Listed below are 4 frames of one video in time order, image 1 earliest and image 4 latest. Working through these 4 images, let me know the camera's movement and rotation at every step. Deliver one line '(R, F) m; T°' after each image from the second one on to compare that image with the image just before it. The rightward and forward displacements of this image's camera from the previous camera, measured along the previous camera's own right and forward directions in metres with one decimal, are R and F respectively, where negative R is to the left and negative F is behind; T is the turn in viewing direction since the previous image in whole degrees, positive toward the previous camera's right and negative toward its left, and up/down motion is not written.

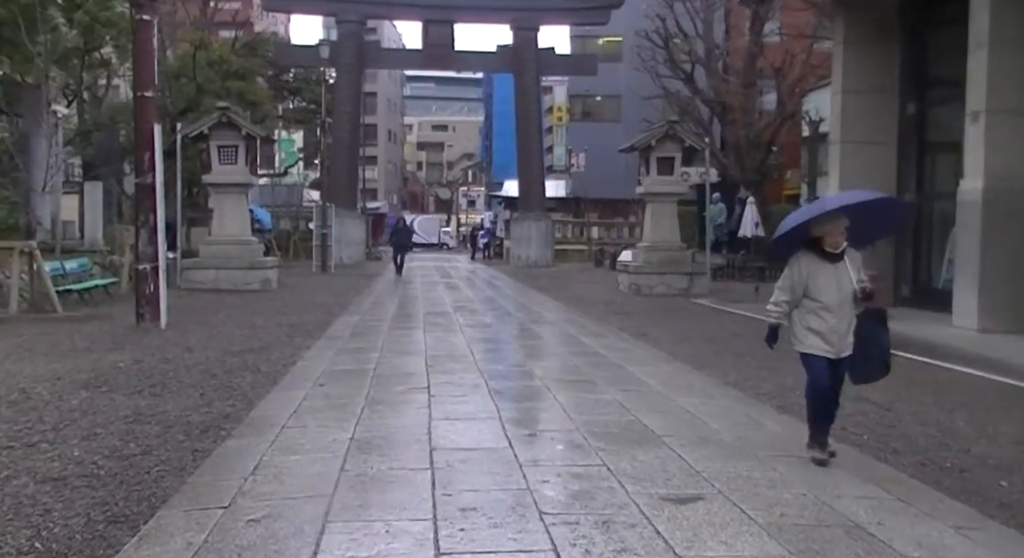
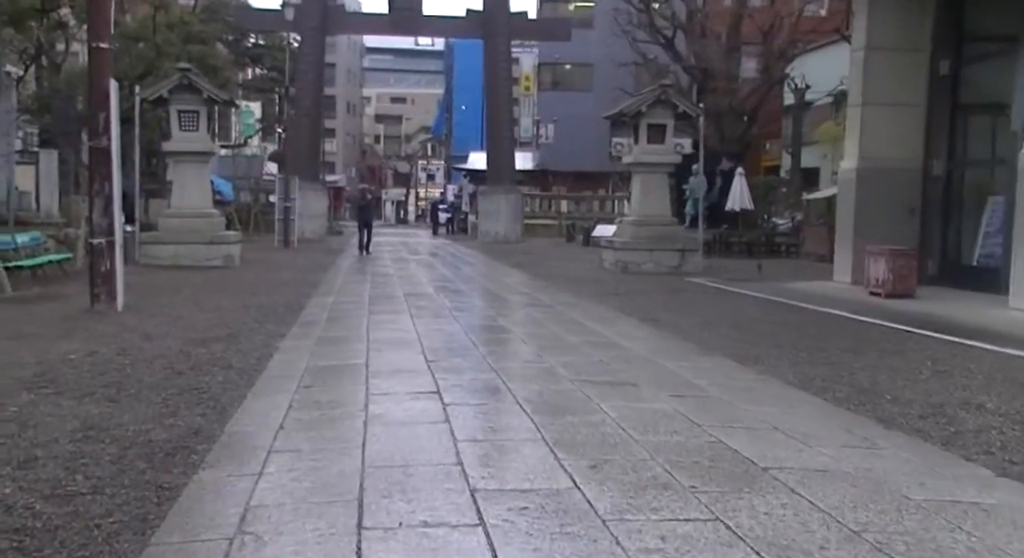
(-0.4, +1.5) m; +2°
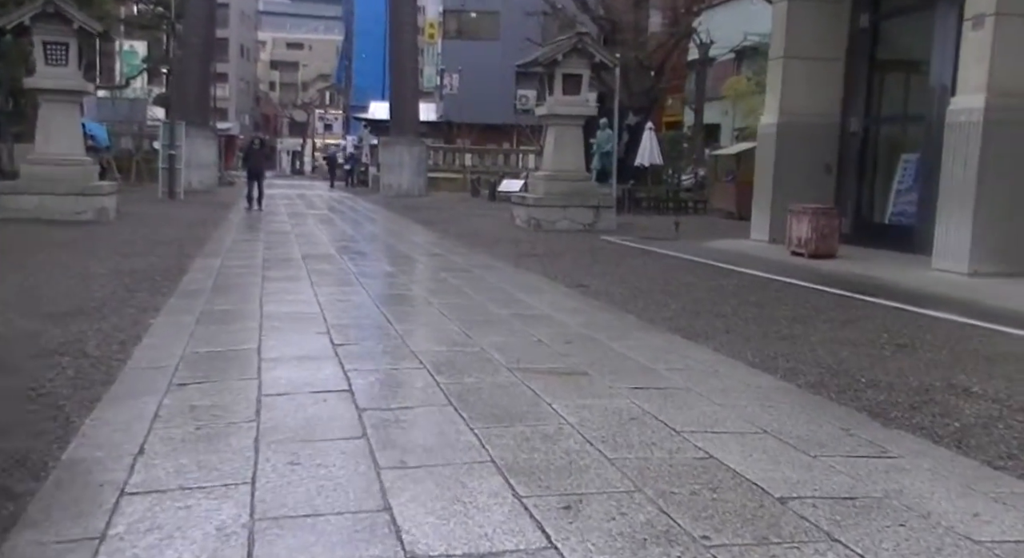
(-0.1, +1.2) m; +5°
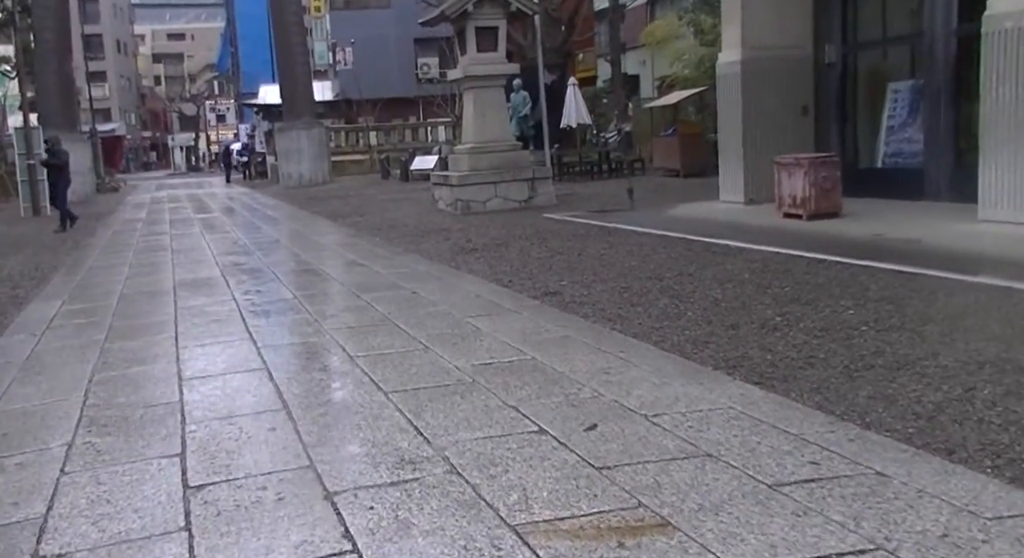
(-0.2, +2.9) m; +4°
